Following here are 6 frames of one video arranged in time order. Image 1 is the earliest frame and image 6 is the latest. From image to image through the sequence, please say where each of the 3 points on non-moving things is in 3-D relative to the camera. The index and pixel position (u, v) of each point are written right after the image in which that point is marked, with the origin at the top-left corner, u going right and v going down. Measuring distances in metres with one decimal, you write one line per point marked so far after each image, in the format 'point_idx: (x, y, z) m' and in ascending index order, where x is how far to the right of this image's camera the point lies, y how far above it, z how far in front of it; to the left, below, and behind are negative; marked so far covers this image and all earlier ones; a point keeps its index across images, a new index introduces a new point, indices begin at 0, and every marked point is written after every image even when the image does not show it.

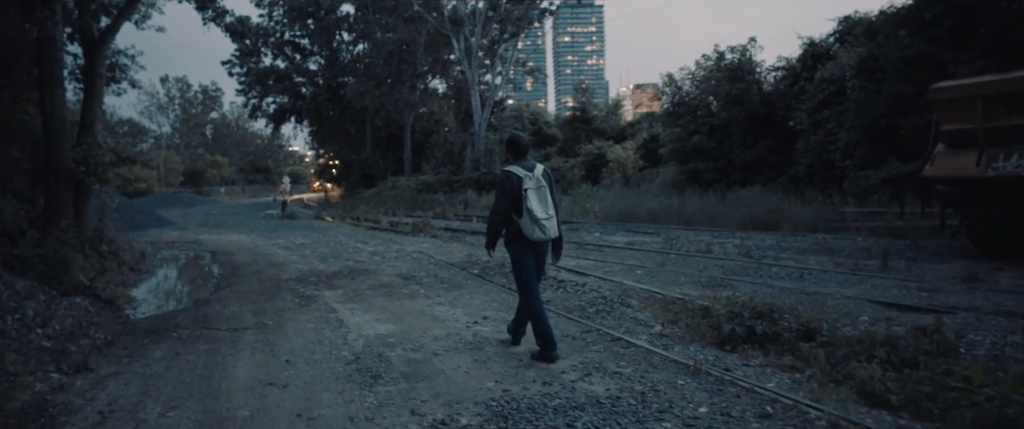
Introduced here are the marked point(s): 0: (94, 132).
0: (-9.3, +1.8, +12.8) m
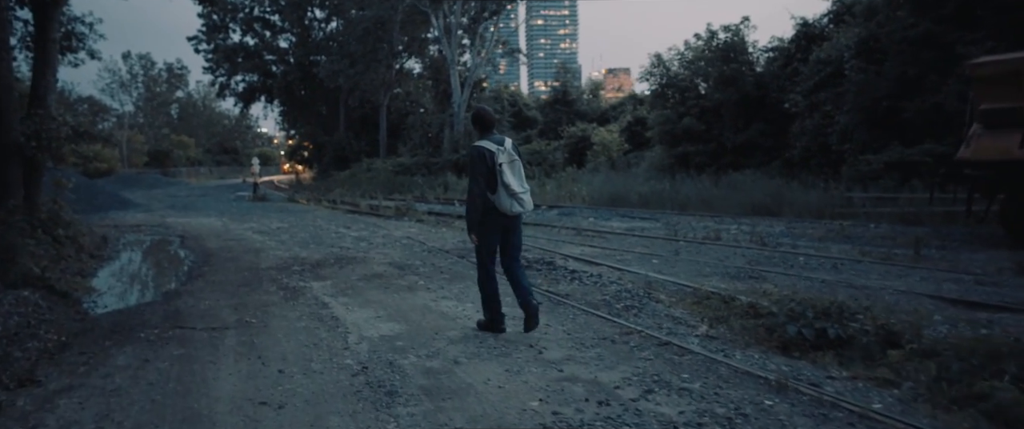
0: (-9.3, +2.2, +11.4) m
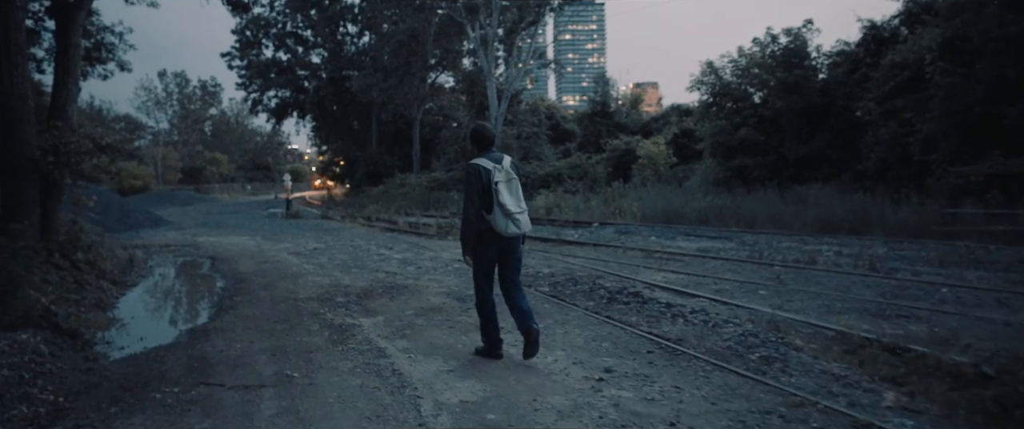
0: (-8.1, +1.8, +10.4) m
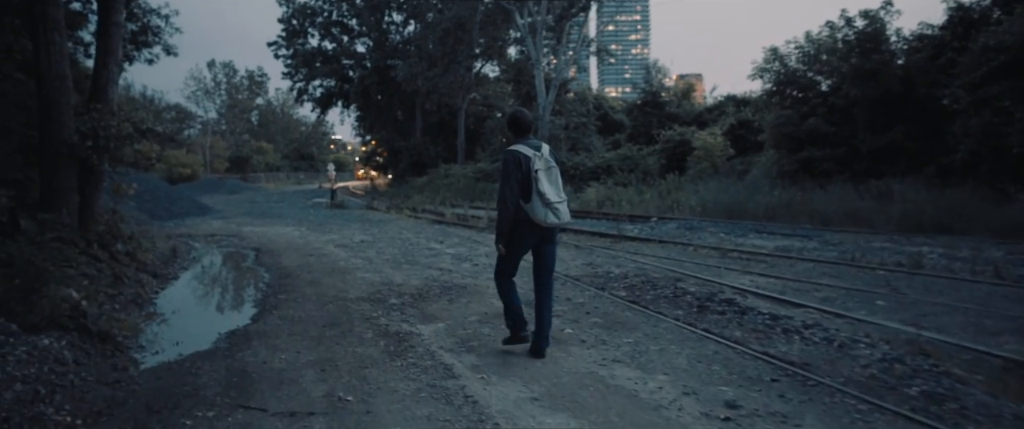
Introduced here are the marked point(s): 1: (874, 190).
0: (-6.9, +2.0, +9.9) m
1: (+11.8, +0.8, +18.8) m
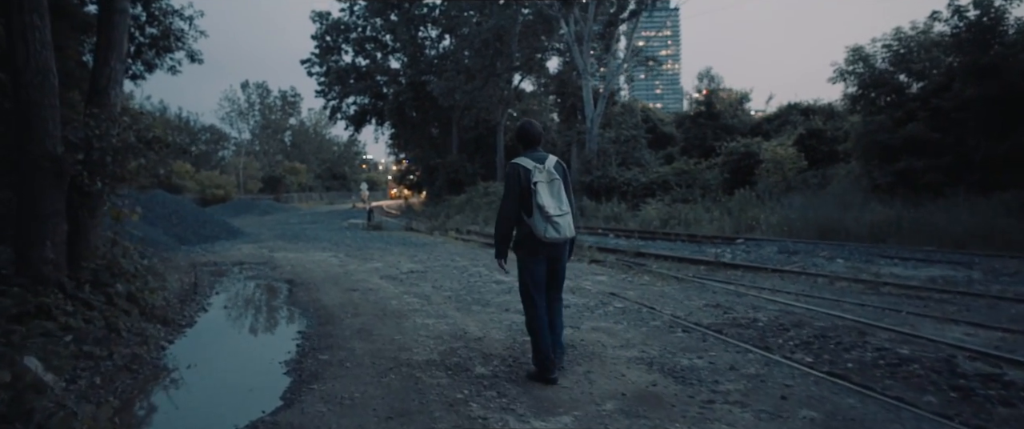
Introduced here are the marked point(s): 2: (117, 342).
0: (-5.6, +1.6, +8.0) m
1: (+13.6, +0.2, +15.9) m
2: (-4.4, -1.4, +6.4) m
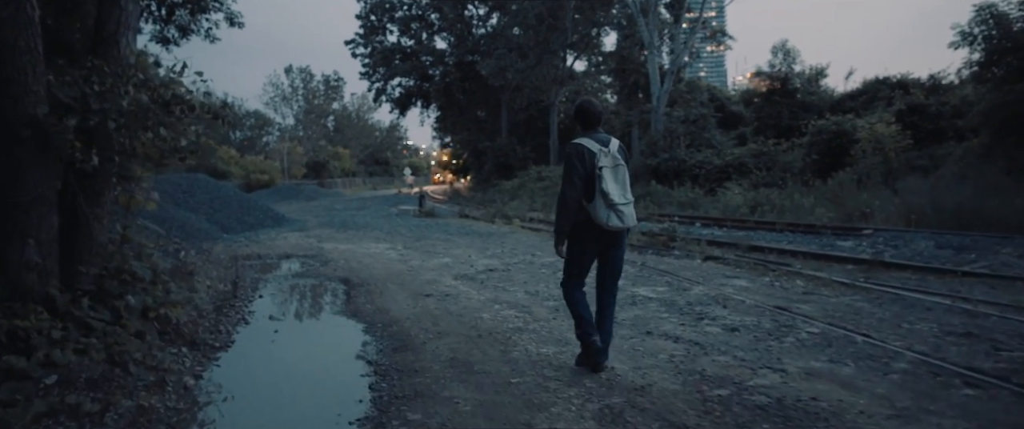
0: (-4.1, +1.7, +6.0) m
1: (+15.6, +0.5, +12.7) m
2: (-3.0, -1.3, +4.5) m
